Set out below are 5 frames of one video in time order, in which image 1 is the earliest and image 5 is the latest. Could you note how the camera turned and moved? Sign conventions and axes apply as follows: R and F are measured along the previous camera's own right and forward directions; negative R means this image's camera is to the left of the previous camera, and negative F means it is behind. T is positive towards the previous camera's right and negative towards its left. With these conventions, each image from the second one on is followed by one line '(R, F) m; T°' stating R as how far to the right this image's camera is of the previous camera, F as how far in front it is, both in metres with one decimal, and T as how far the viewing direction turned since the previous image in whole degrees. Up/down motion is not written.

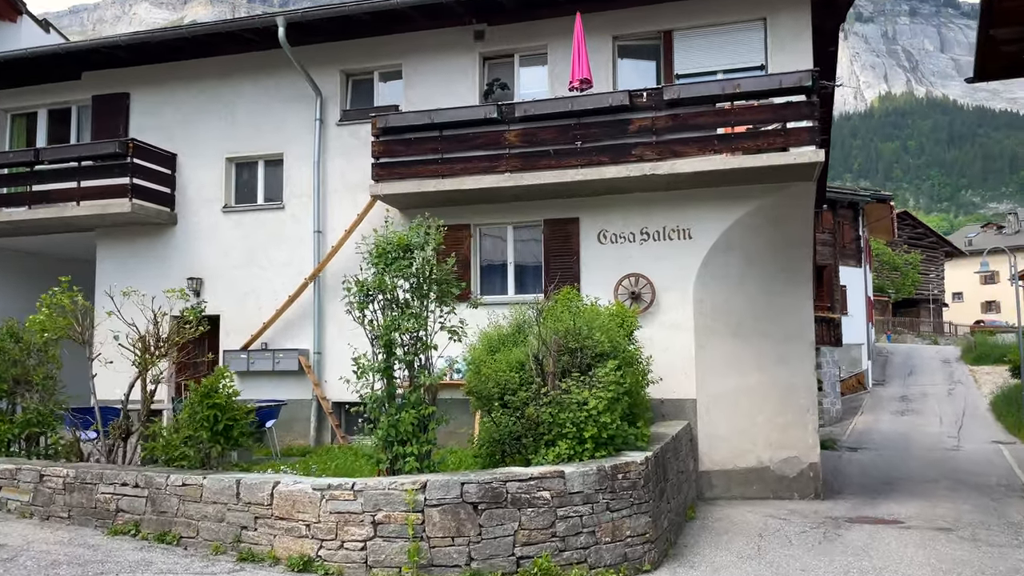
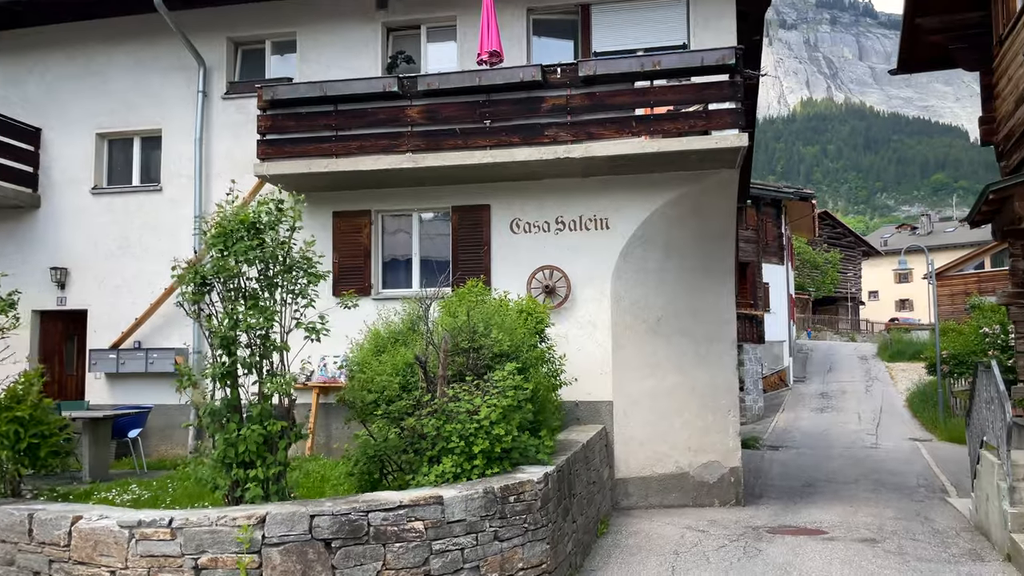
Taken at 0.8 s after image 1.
(+0.4, +0.9) m; +5°
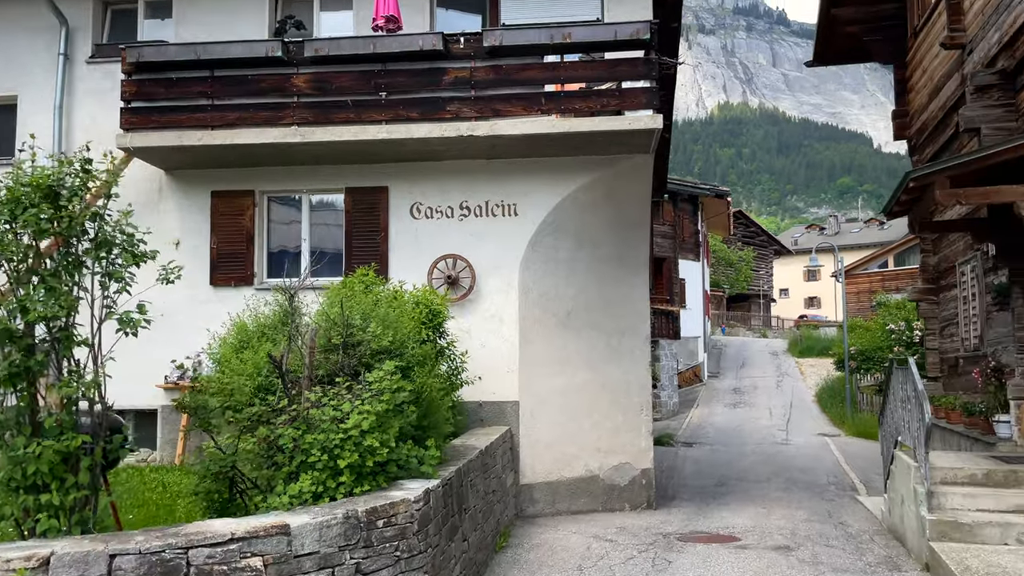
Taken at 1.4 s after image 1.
(+0.3, +0.8) m; +6°
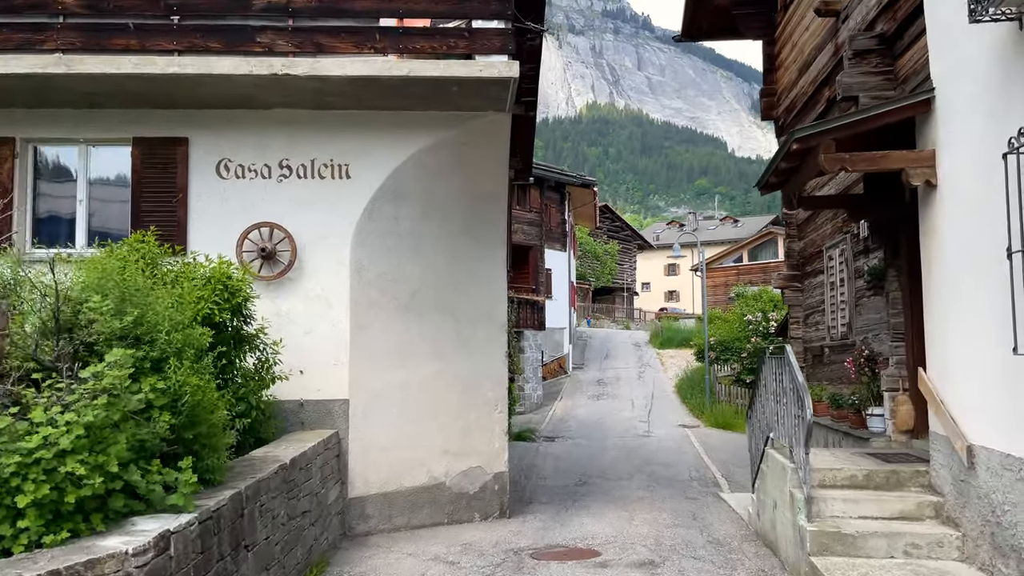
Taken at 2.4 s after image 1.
(+0.4, +1.3) m; +10°
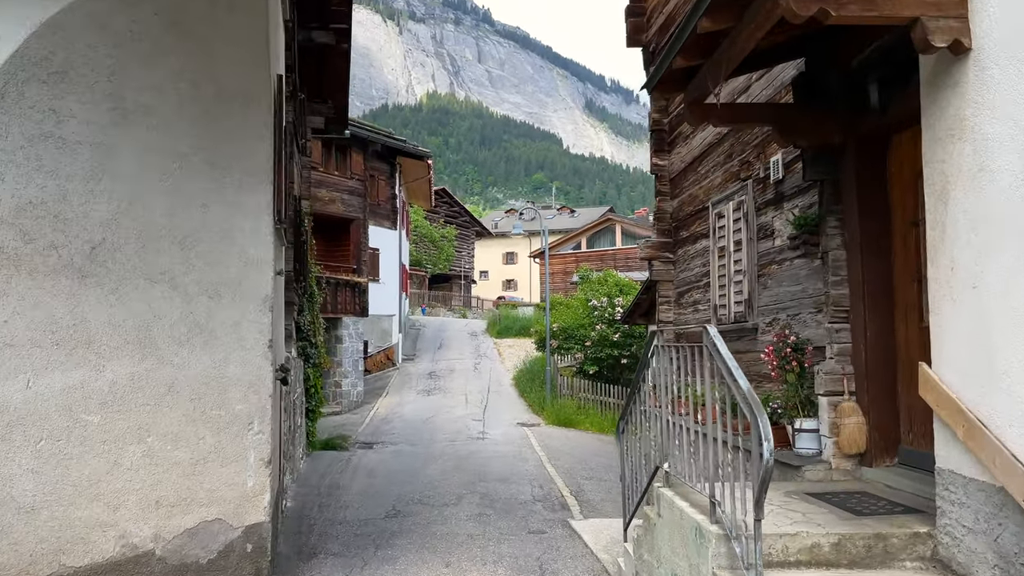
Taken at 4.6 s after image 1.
(+0.5, +2.8) m; +12°
